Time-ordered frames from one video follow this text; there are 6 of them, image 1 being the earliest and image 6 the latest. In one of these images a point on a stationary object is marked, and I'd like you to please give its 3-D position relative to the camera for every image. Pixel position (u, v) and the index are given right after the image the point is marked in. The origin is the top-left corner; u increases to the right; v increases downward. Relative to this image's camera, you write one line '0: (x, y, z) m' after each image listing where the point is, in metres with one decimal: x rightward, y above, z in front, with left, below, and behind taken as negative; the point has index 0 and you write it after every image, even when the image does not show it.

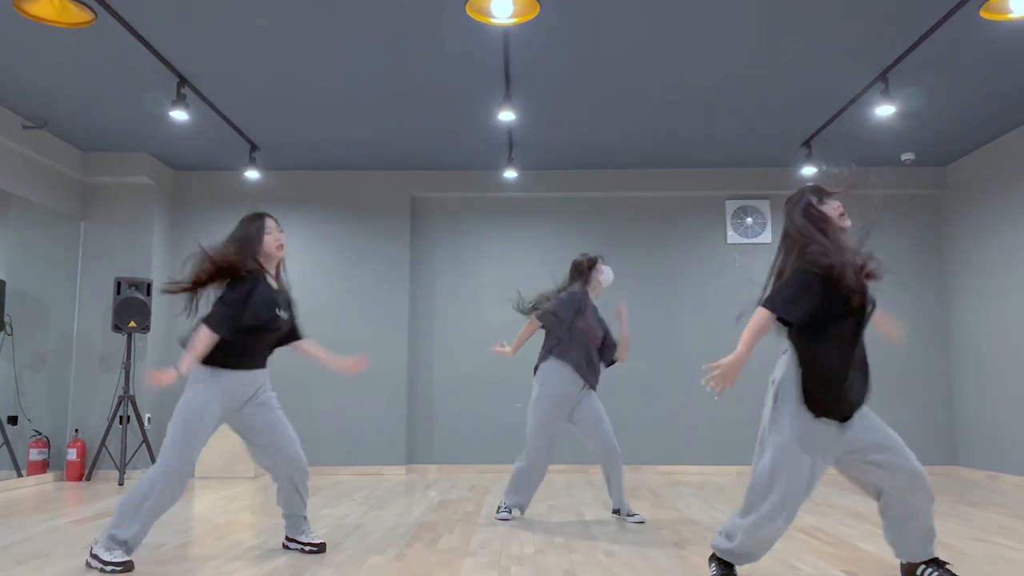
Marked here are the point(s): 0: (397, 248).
0: (-0.9, +0.3, +6.1) m
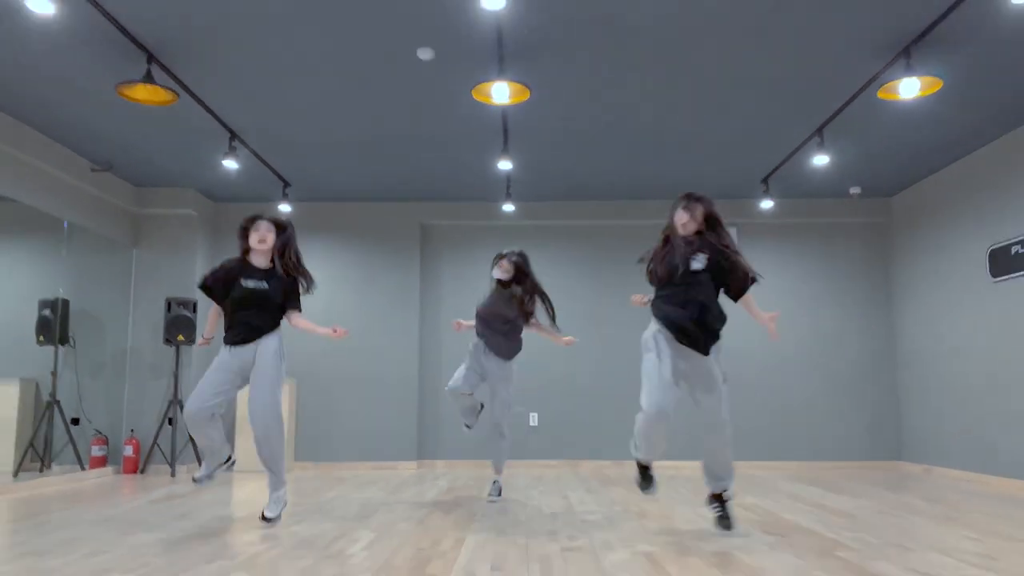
0: (-0.9, +0.1, +6.9) m
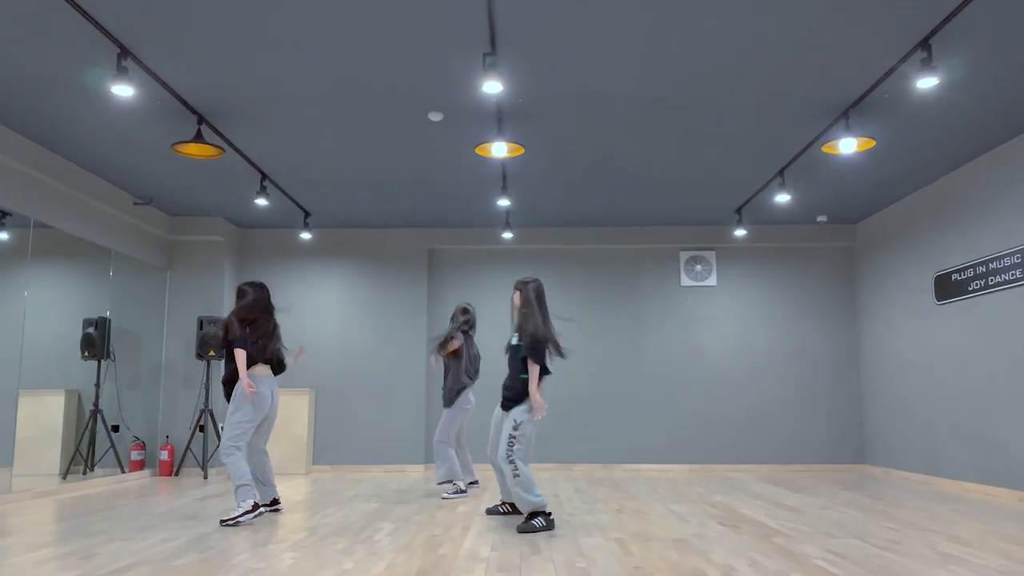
0: (-0.9, 0.0, +7.6) m
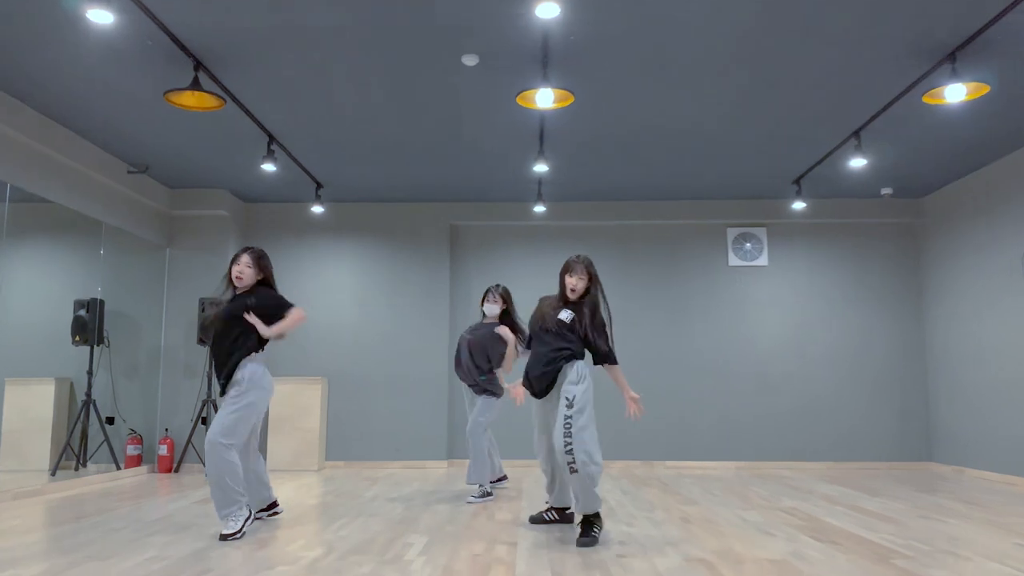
0: (-0.6, +0.1, +6.9) m
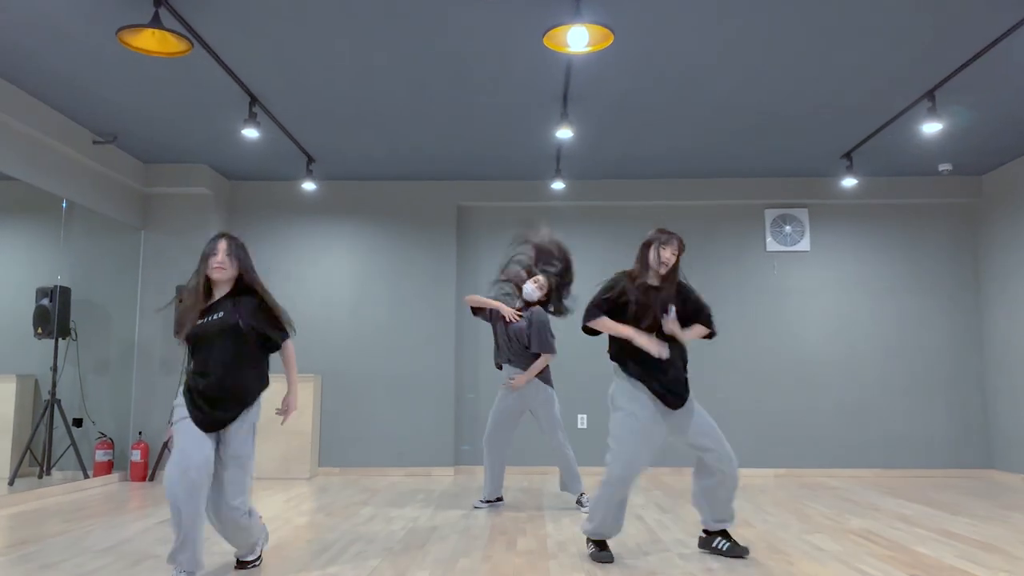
0: (-0.5, +0.2, +6.3) m
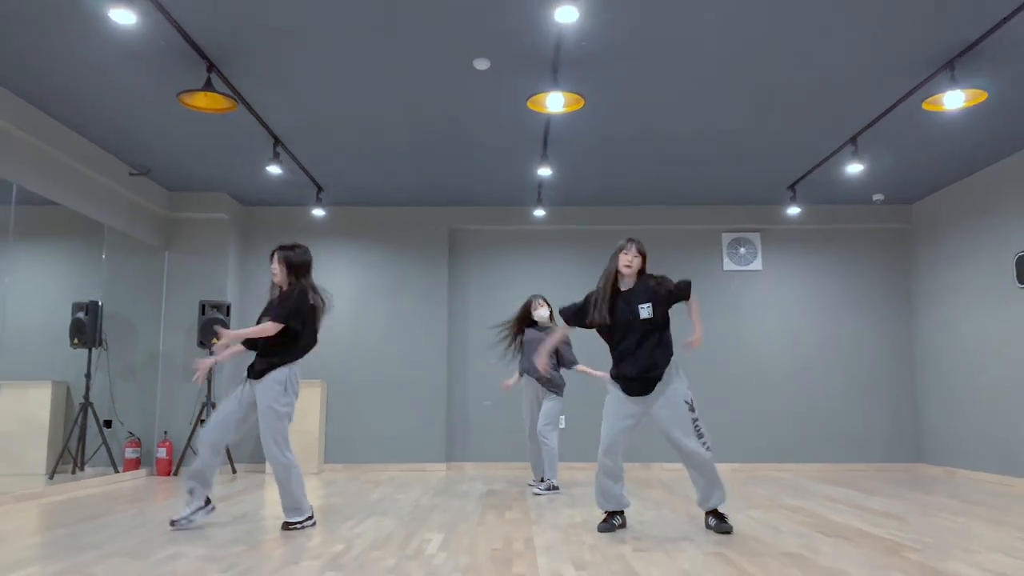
0: (-0.6, +0.1, +7.0) m
